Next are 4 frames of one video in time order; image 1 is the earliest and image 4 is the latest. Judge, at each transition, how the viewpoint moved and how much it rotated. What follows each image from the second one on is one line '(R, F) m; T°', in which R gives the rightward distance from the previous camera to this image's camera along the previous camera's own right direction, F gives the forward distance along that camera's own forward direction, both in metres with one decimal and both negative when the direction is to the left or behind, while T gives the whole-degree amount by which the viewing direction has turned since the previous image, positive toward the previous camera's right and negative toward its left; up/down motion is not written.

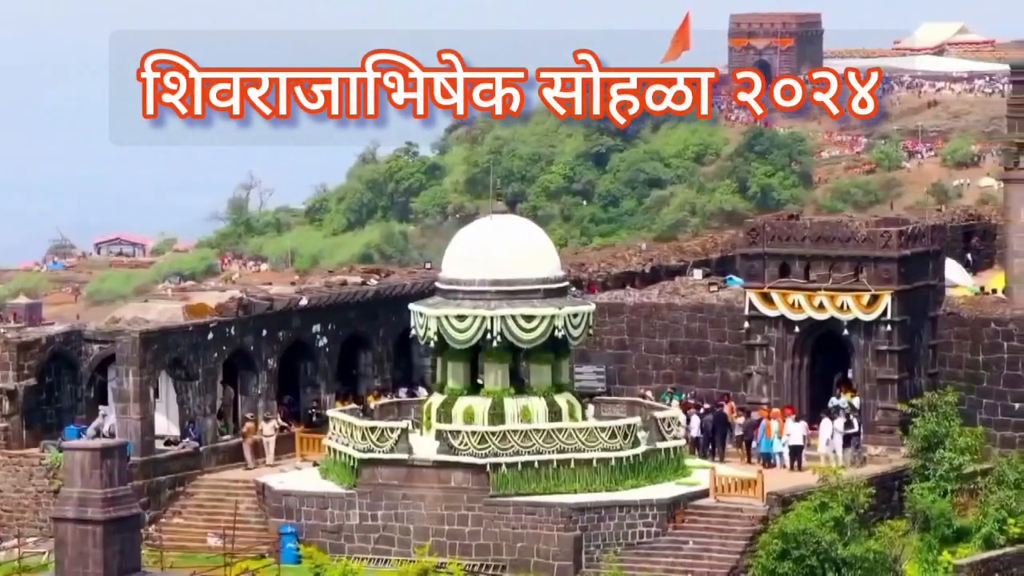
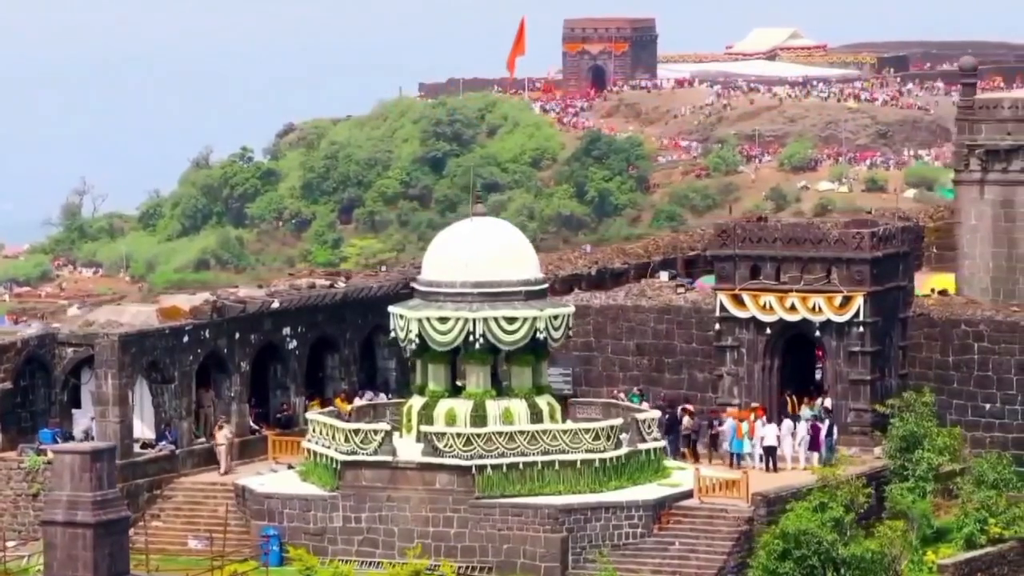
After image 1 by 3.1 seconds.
(-0.8, 0.0) m; +2°
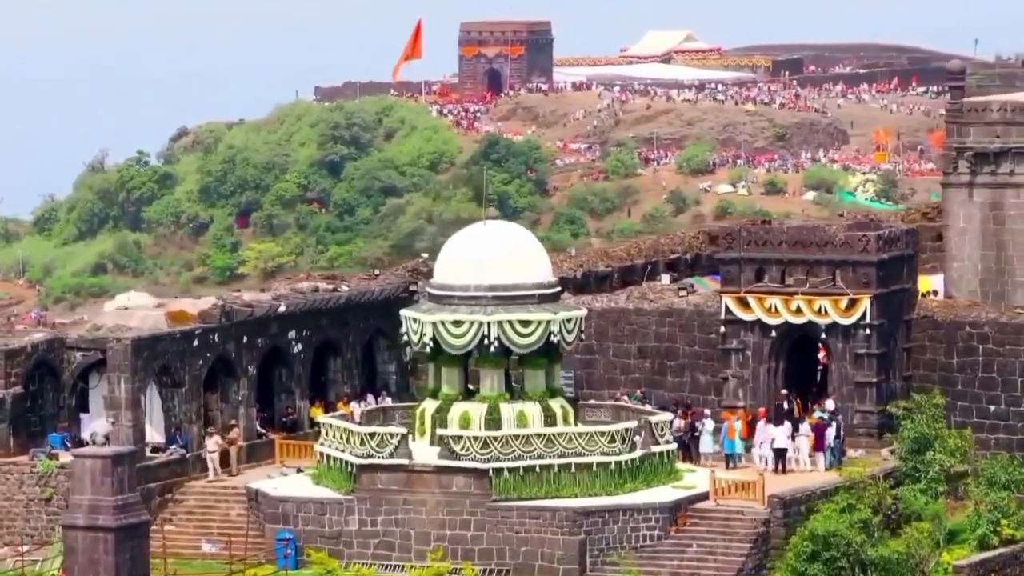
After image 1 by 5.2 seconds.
(-0.6, -0.1) m; +1°
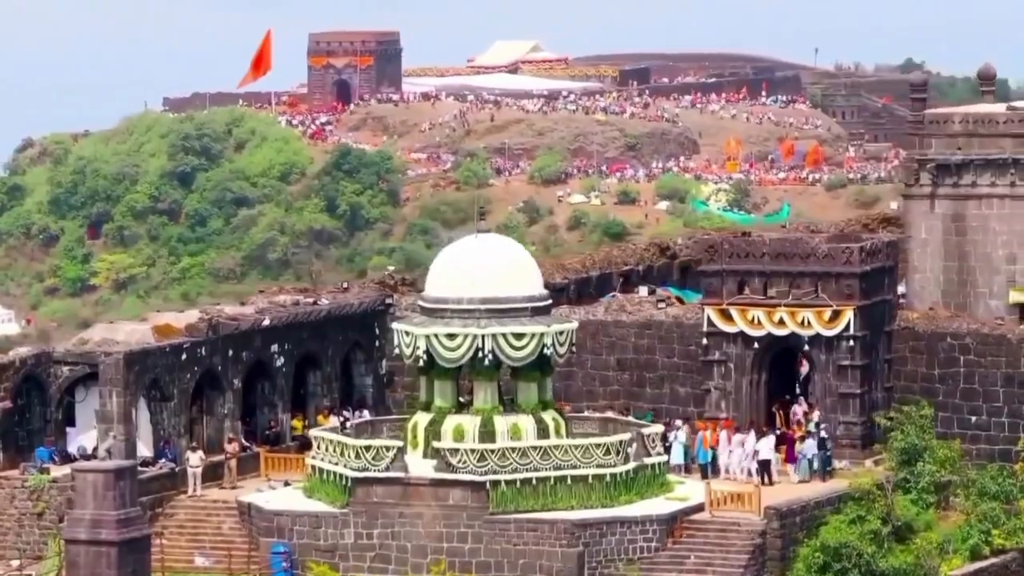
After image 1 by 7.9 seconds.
(-0.8, -0.1) m; +1°
